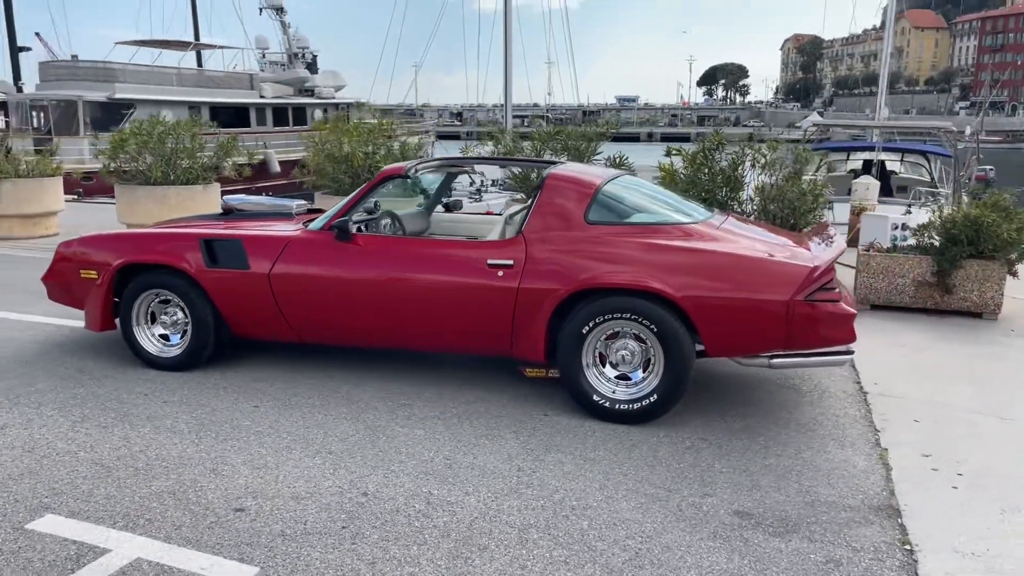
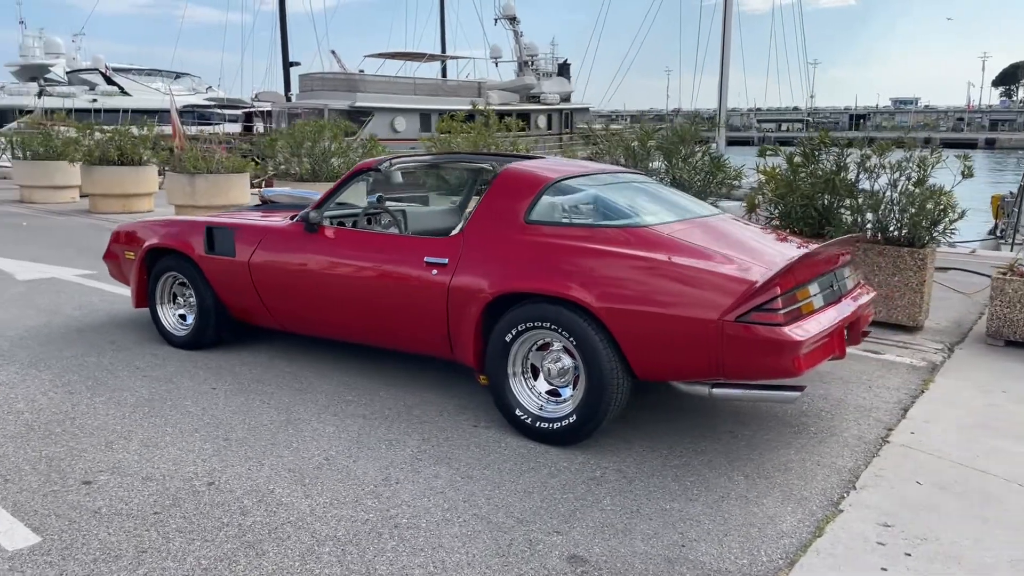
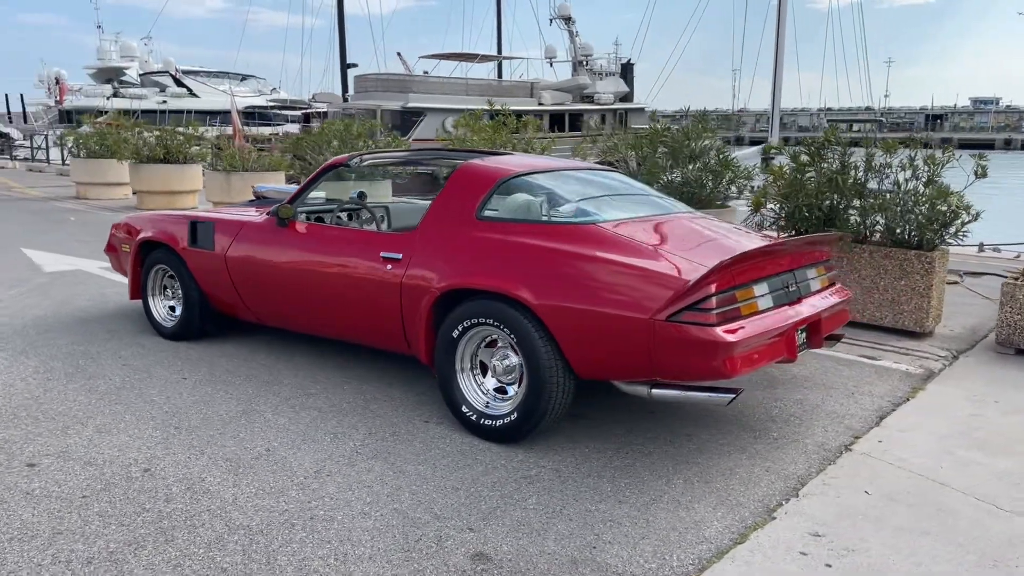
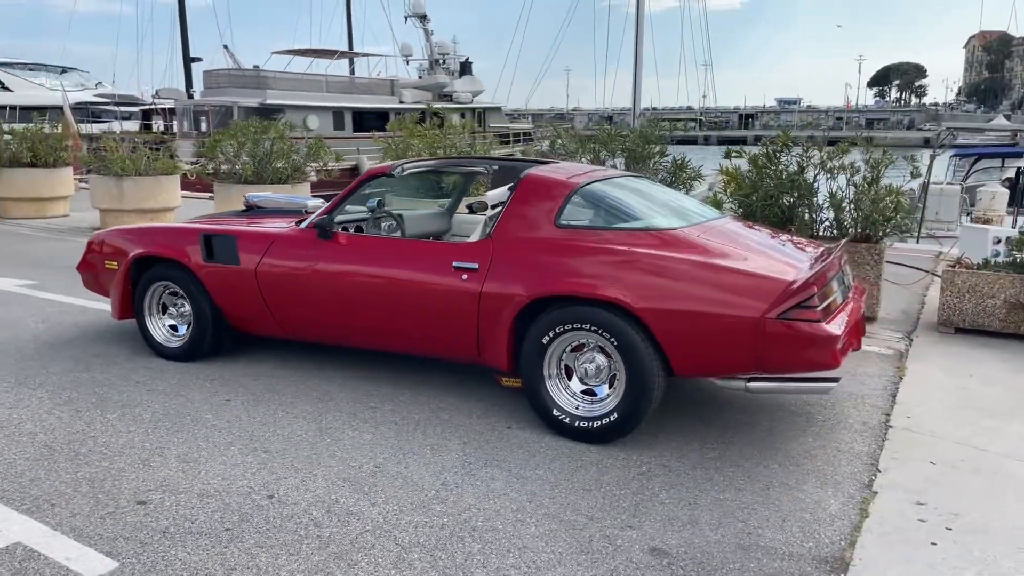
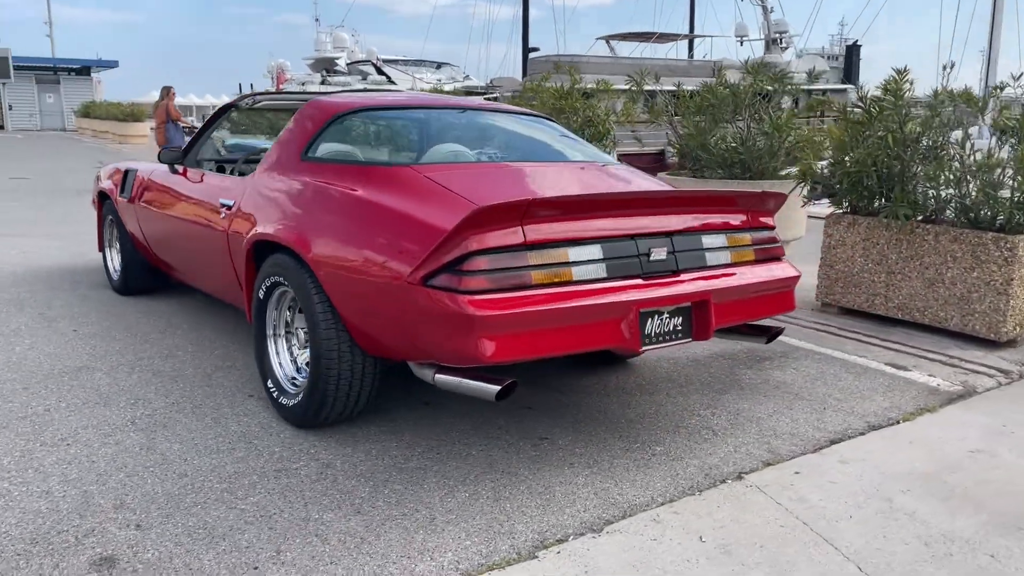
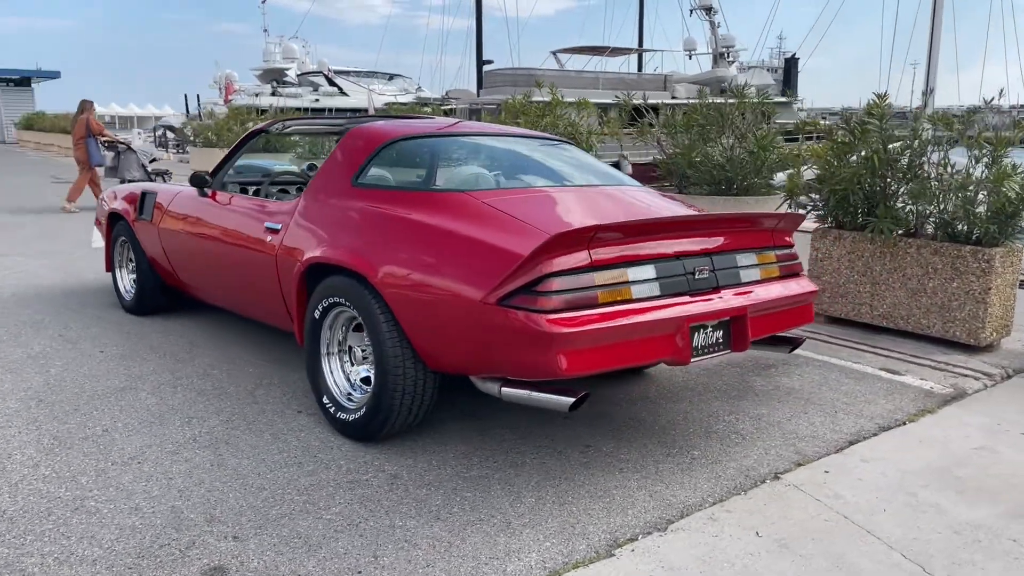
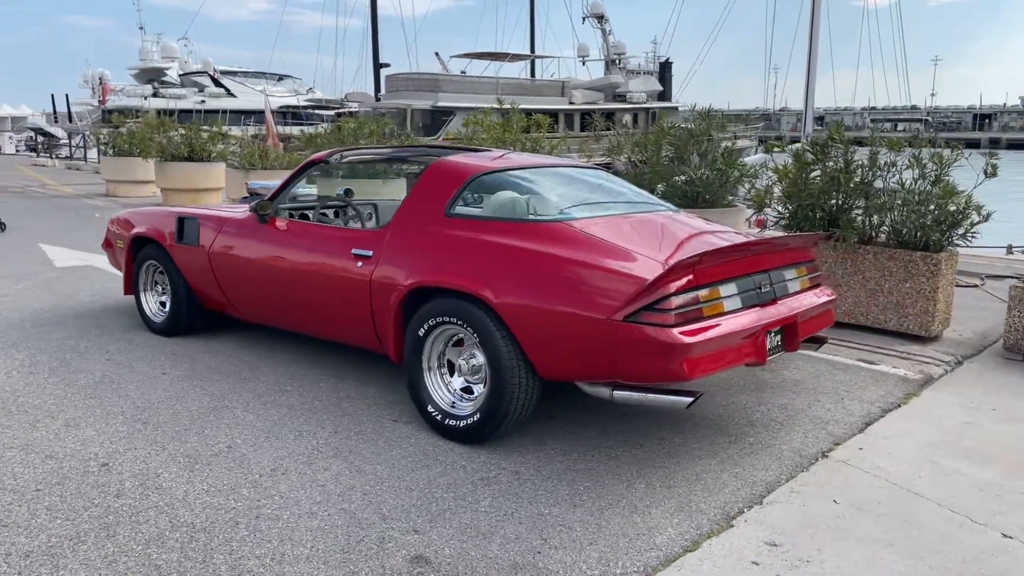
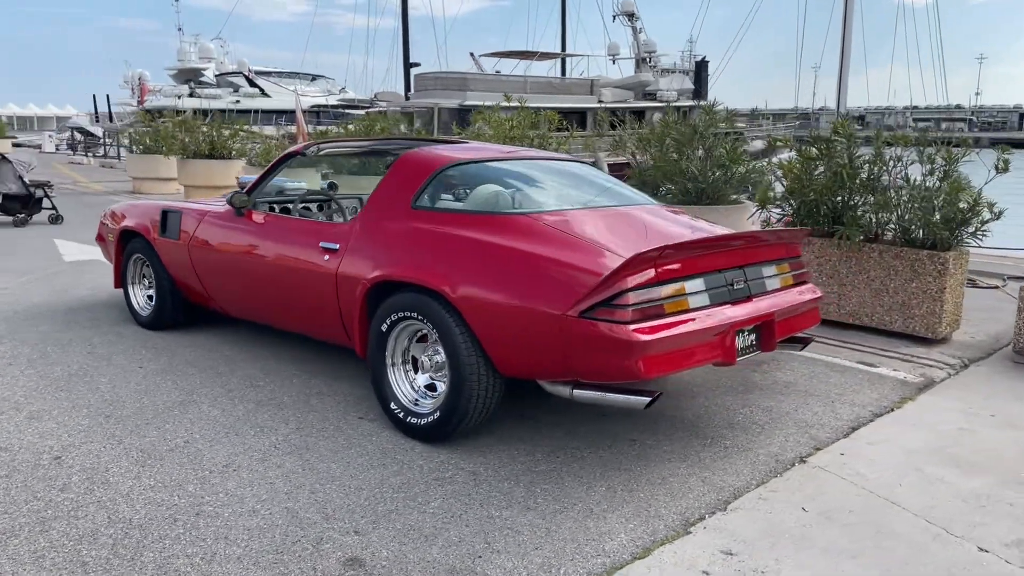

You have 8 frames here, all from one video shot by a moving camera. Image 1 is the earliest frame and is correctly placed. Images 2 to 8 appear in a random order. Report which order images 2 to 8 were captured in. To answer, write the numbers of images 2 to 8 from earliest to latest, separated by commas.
4, 2, 3, 7, 8, 6, 5
